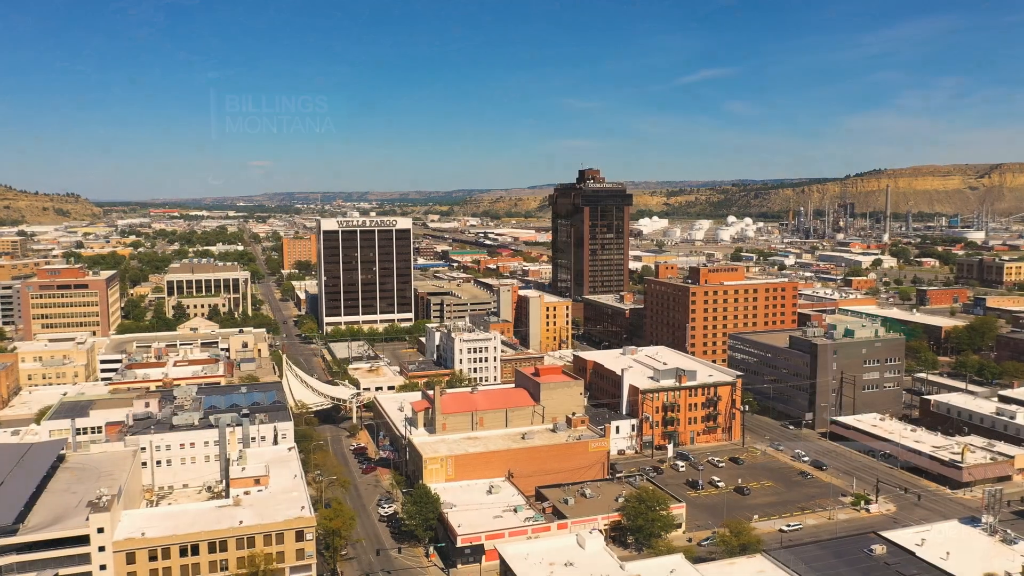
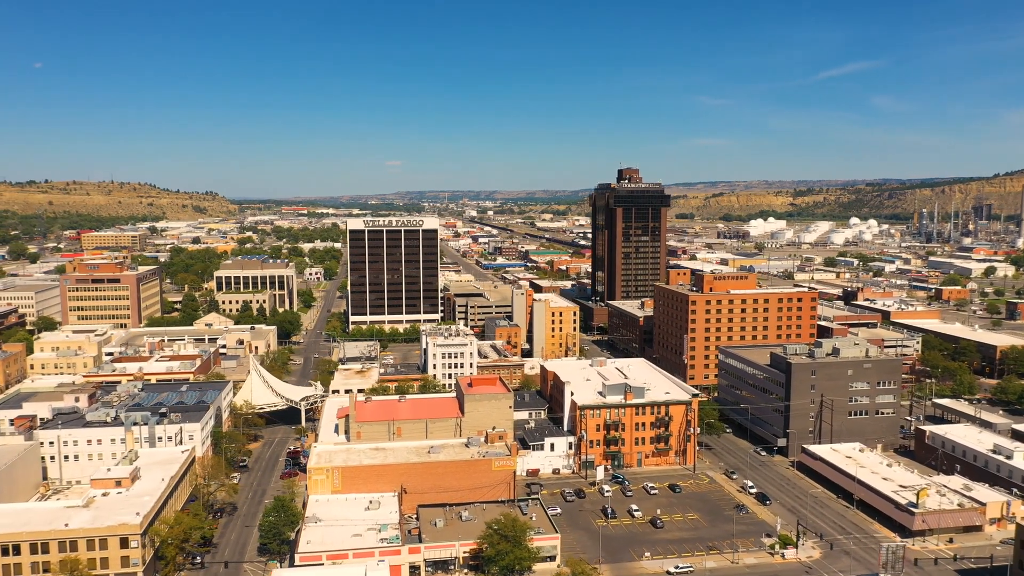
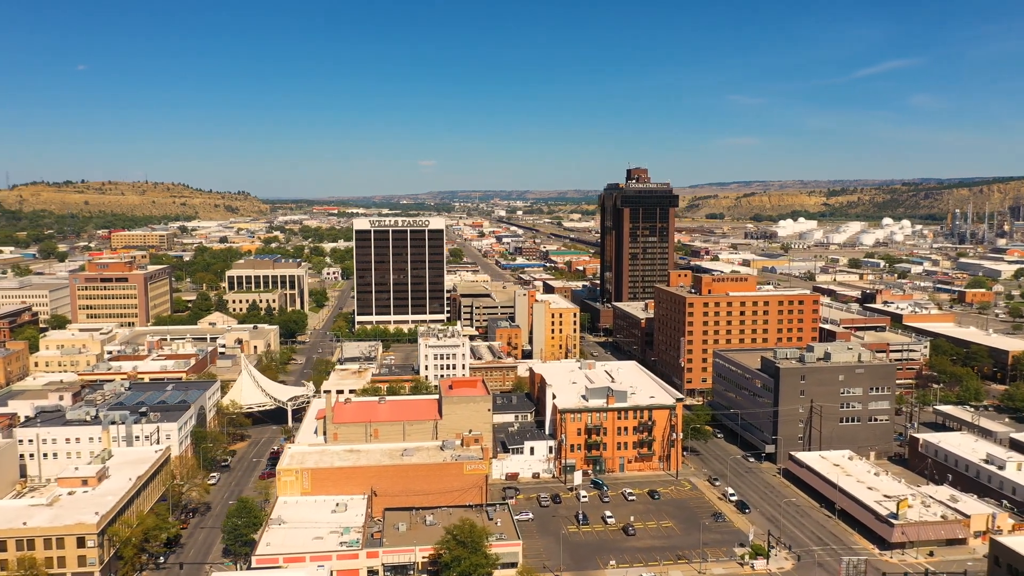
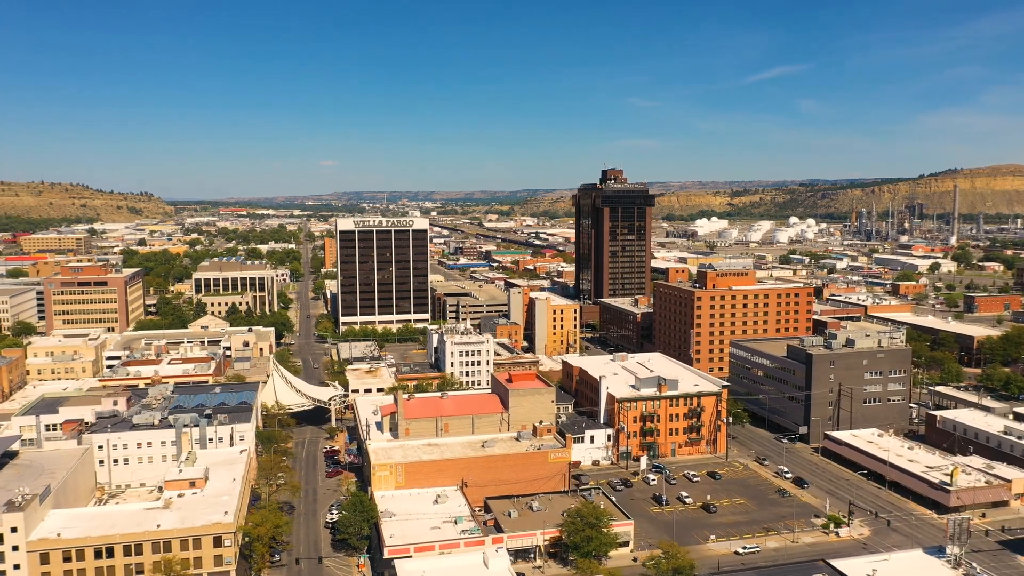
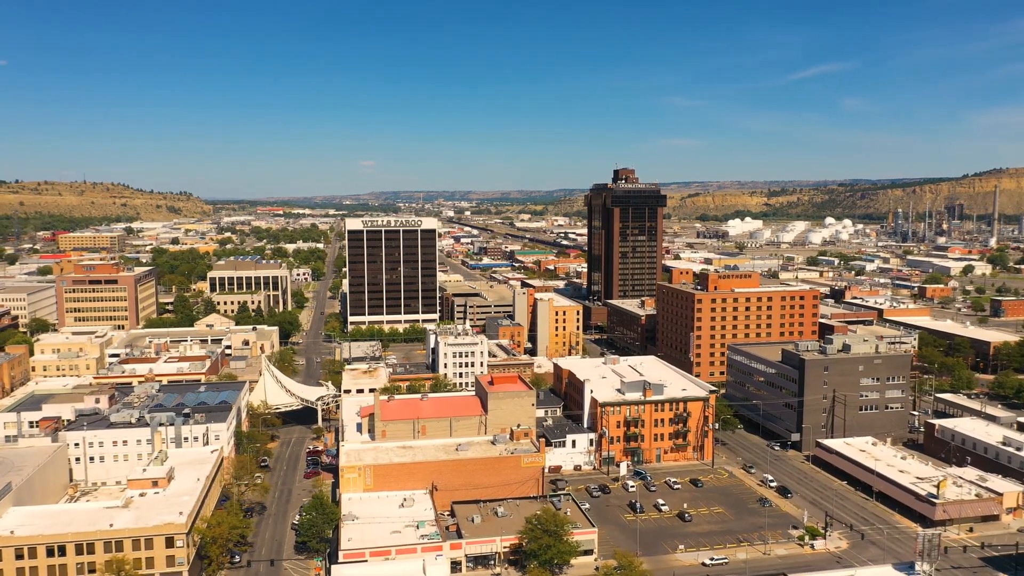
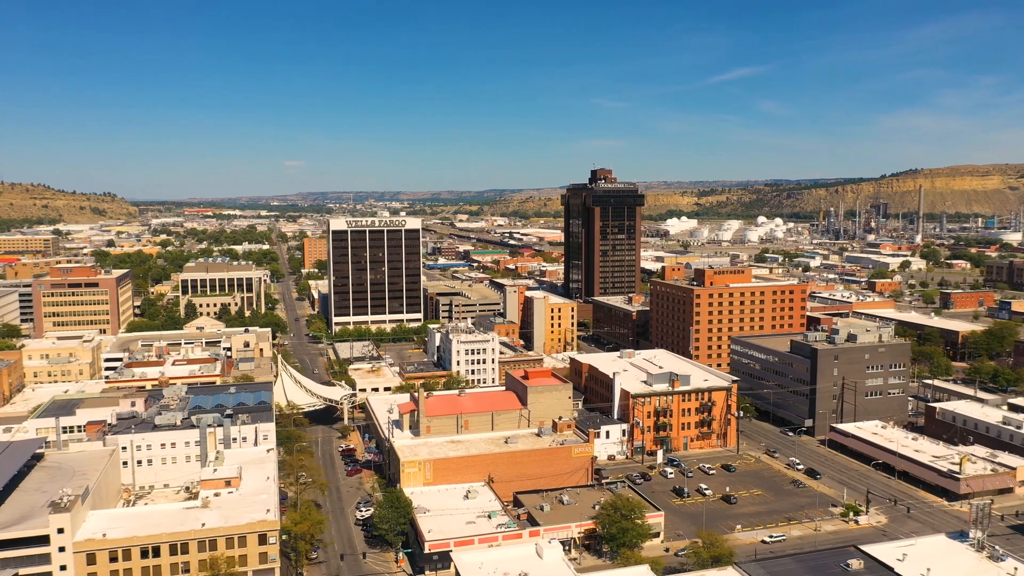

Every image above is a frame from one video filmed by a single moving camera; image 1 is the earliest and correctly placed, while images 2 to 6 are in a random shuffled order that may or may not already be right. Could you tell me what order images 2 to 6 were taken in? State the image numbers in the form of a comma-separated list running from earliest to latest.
6, 4, 5, 2, 3
